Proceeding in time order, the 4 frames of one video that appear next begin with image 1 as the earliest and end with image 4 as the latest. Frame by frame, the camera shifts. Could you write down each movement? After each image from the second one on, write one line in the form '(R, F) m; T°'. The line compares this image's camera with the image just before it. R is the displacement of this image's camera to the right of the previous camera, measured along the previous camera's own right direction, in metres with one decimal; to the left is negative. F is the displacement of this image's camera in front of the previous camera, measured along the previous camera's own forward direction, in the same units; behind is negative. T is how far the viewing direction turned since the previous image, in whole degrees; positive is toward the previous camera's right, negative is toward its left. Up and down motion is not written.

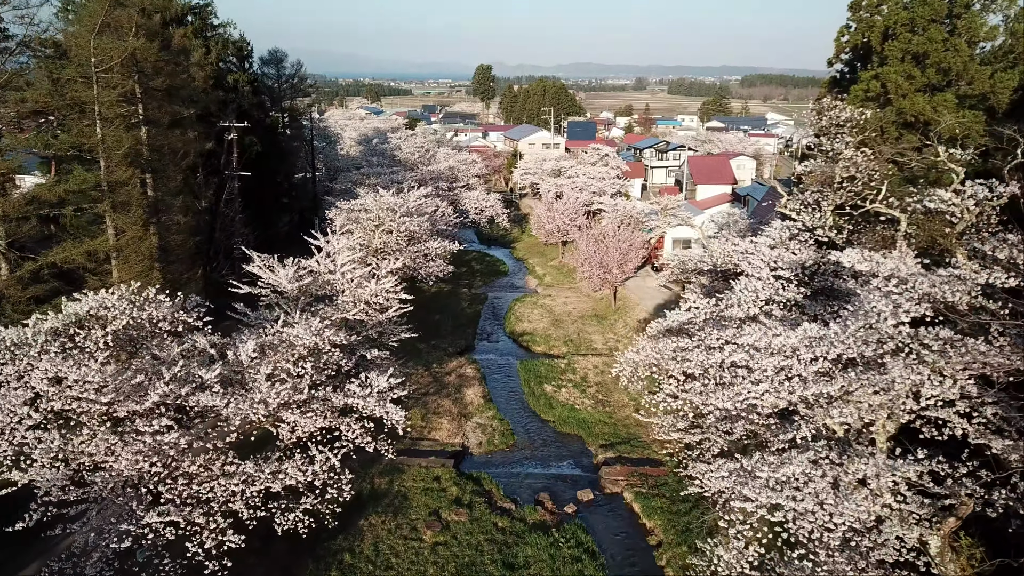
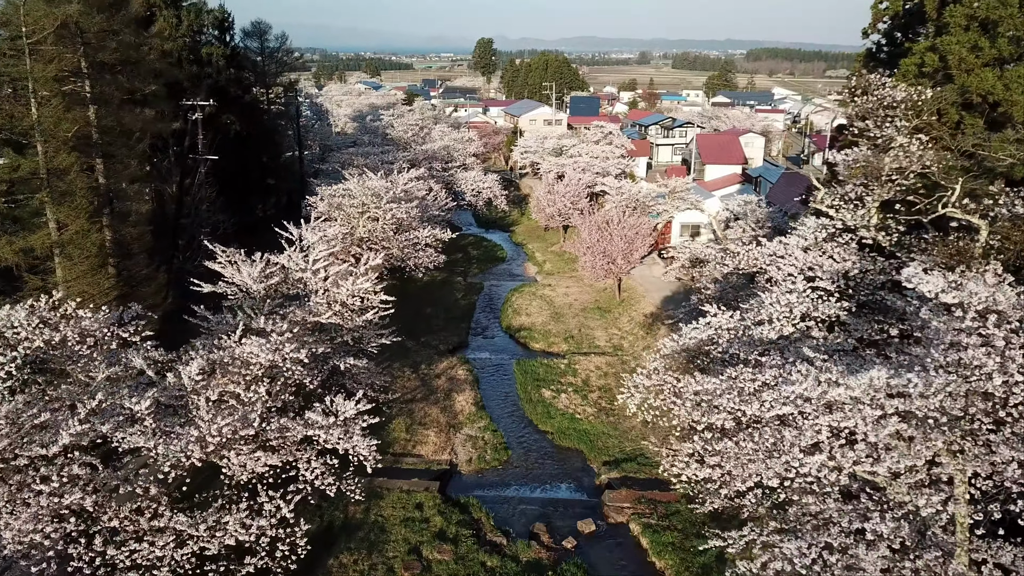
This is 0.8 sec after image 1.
(+0.1, +1.1) m; 0°
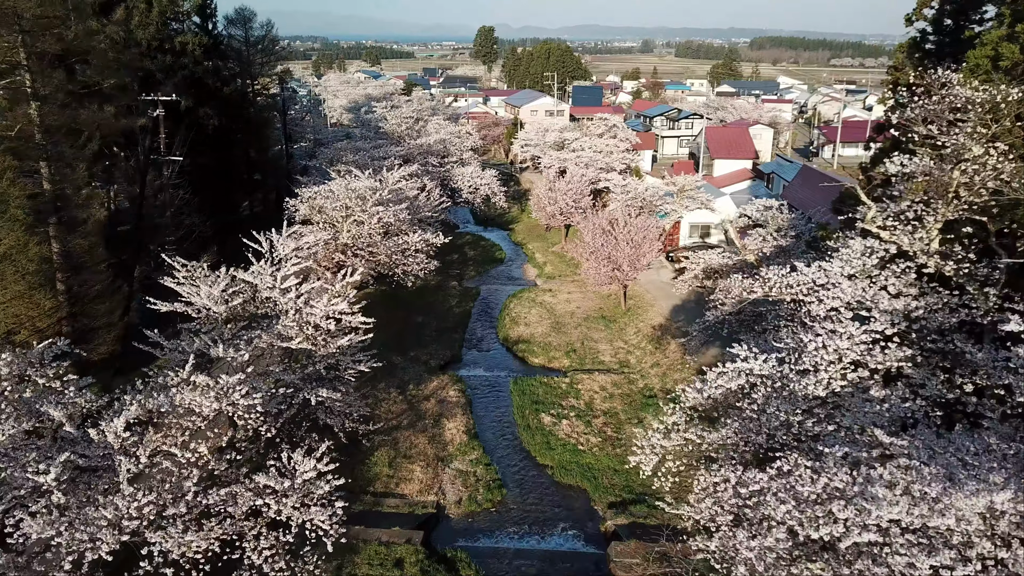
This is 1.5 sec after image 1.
(+0.1, +1.0) m; 0°
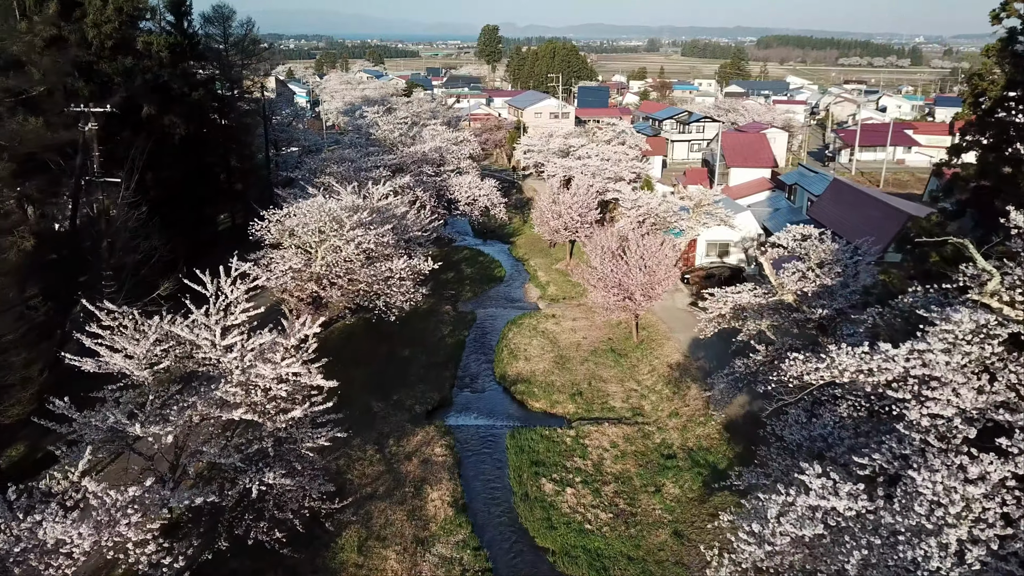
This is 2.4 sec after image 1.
(+0.1, +1.4) m; 0°
